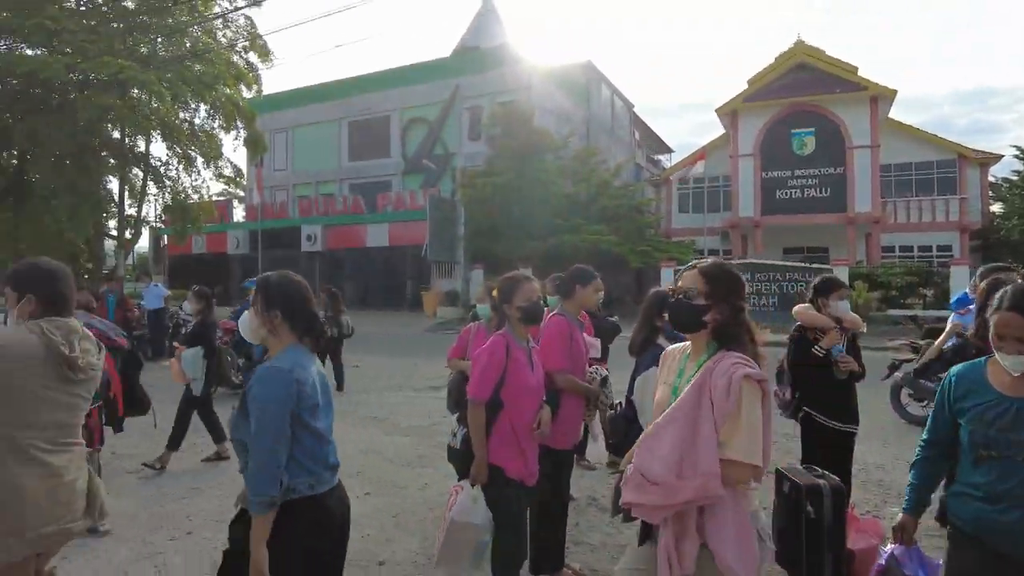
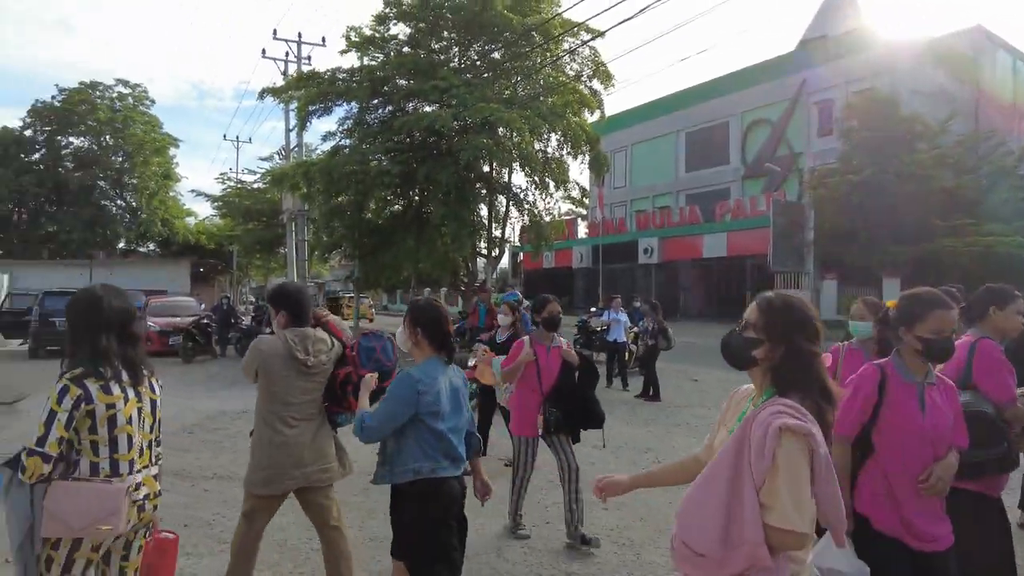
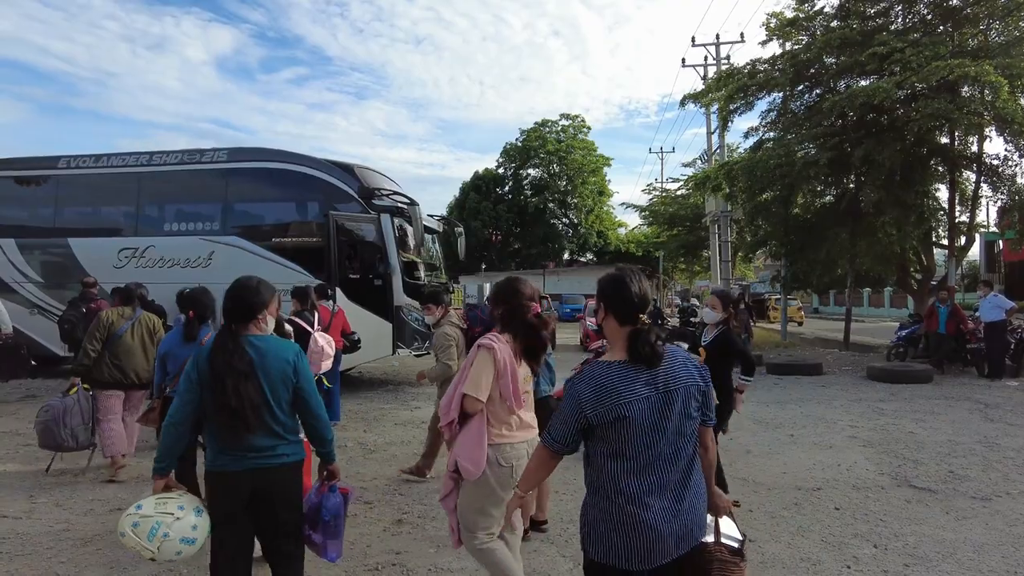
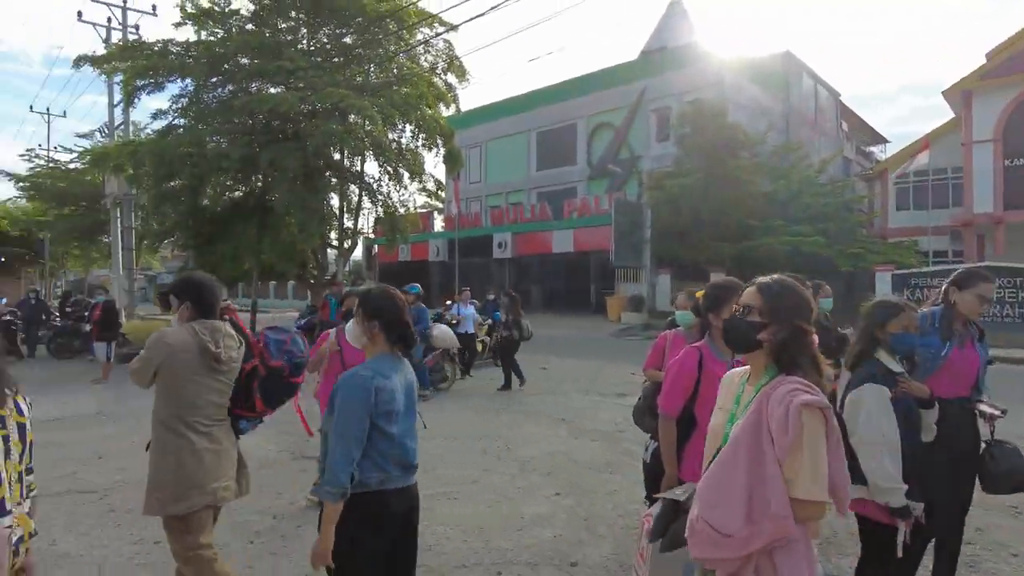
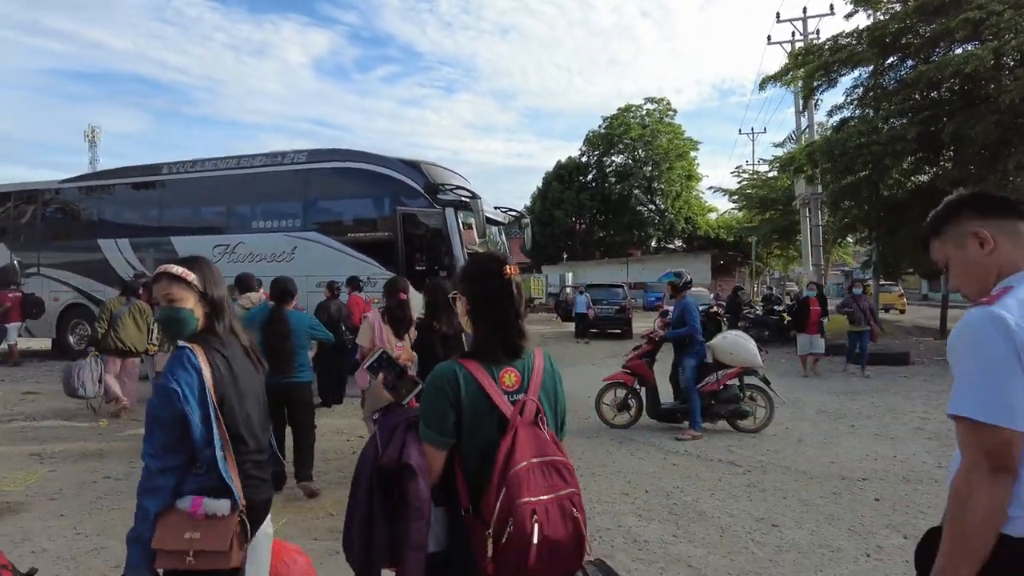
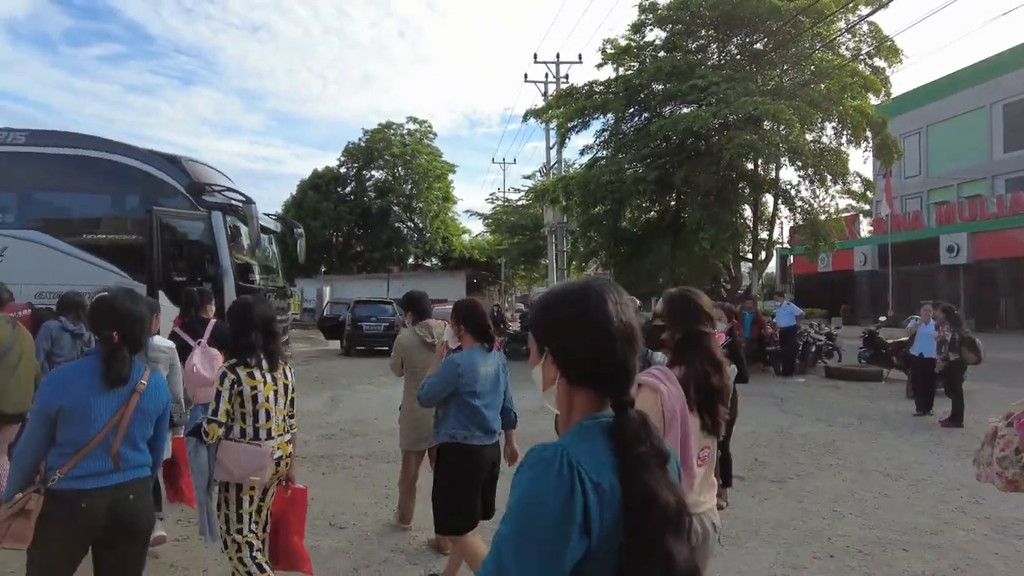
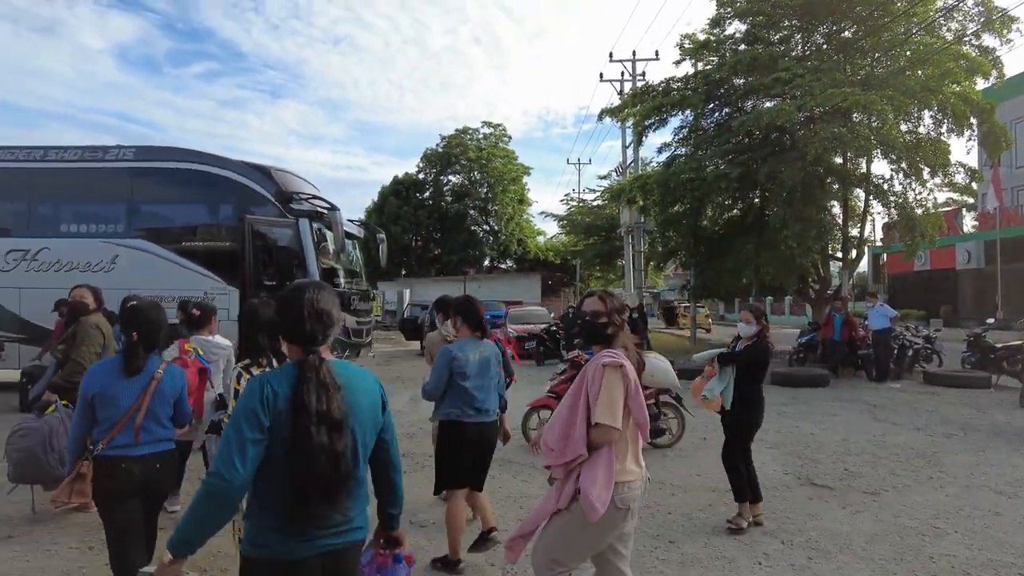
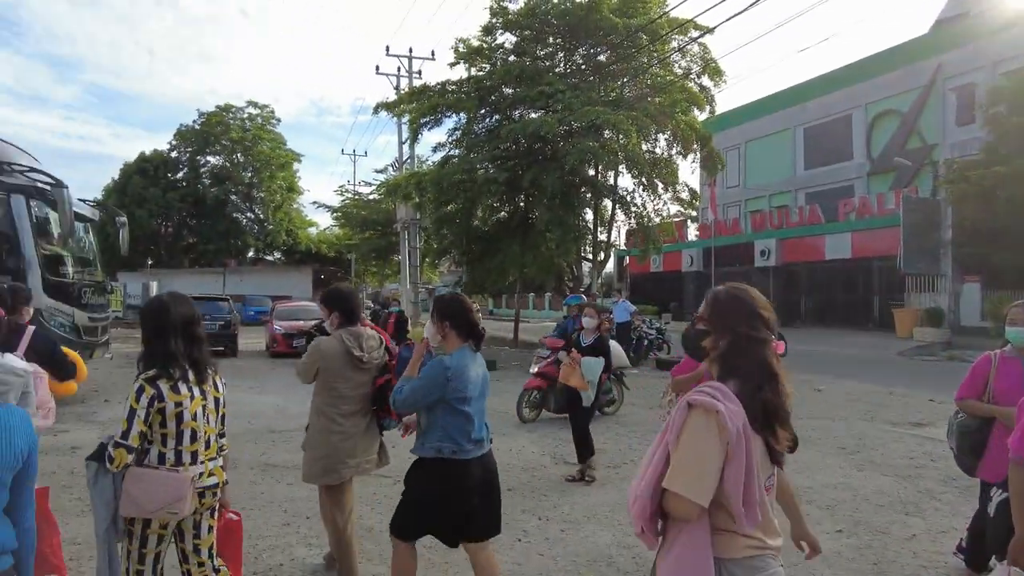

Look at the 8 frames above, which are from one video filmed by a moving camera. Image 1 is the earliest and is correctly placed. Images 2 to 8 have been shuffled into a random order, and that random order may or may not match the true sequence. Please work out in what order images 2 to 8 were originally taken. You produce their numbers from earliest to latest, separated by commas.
4, 2, 8, 6, 7, 3, 5
